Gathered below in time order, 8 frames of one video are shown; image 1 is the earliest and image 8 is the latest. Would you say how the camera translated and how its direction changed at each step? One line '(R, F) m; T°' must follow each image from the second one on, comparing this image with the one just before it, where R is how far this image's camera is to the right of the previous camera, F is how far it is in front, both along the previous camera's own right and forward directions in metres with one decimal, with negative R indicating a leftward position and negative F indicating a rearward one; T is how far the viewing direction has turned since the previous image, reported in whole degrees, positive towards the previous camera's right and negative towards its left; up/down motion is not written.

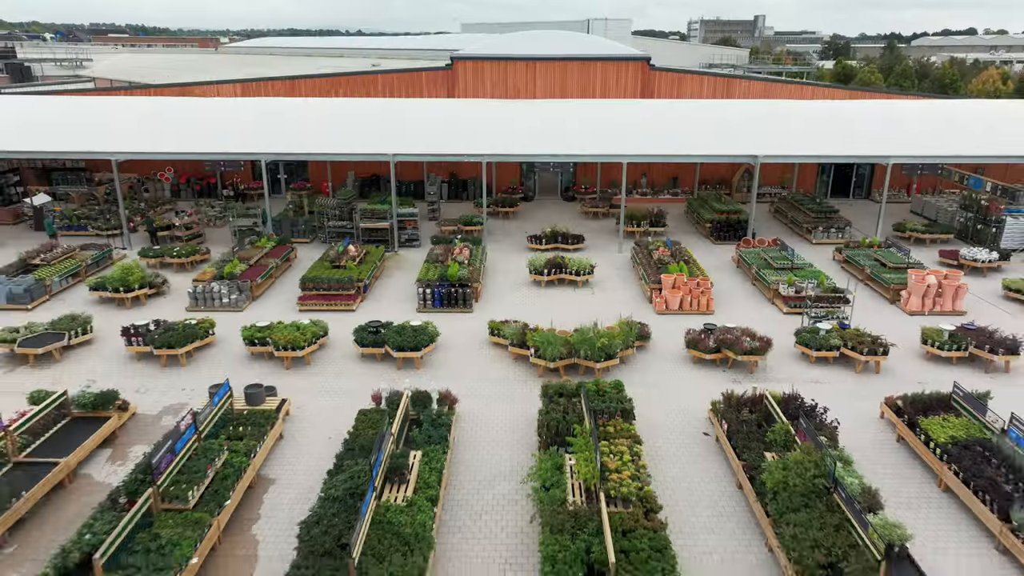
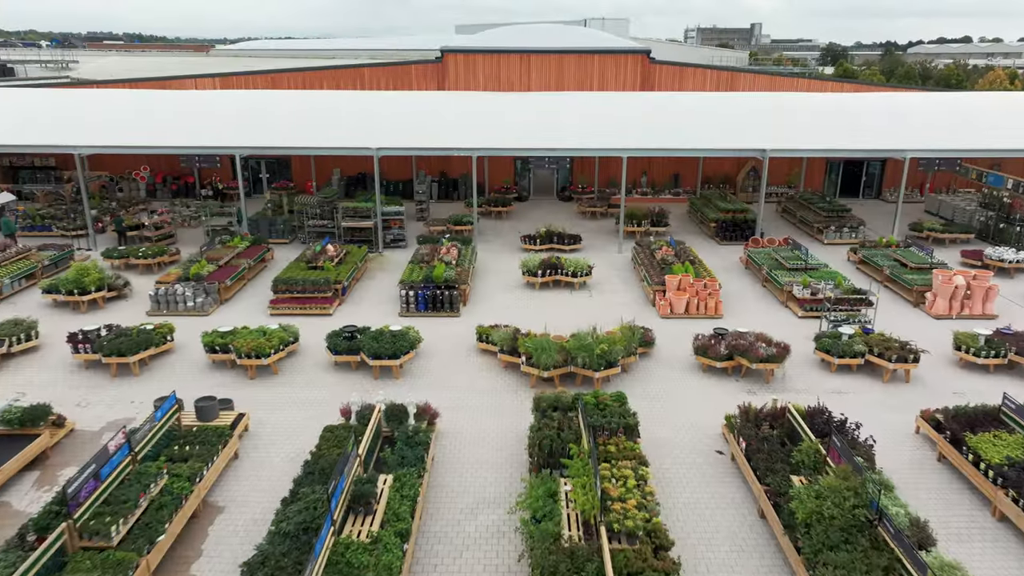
(+0.1, +1.4) m; 0°
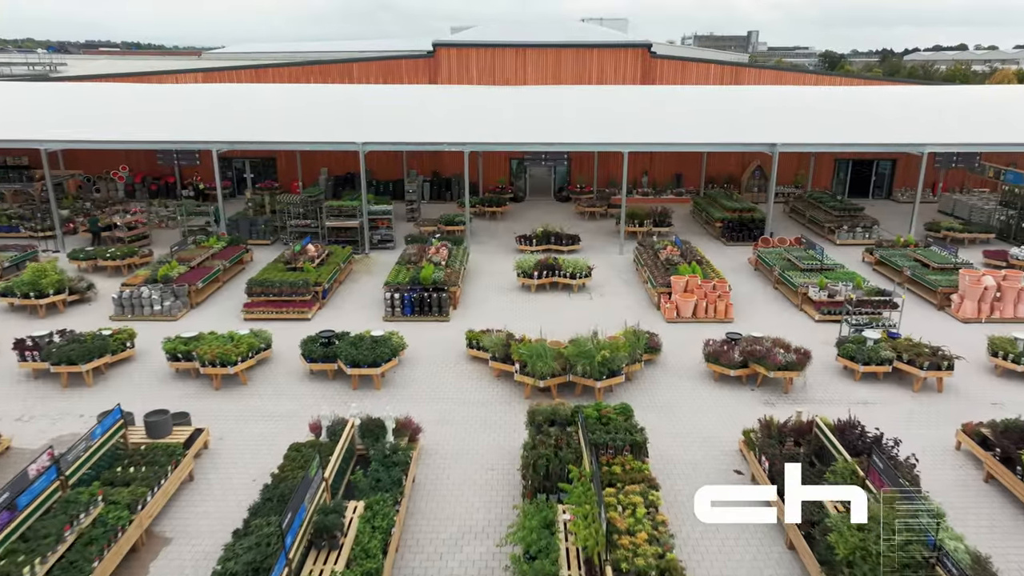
(+0.1, +1.1) m; 0°
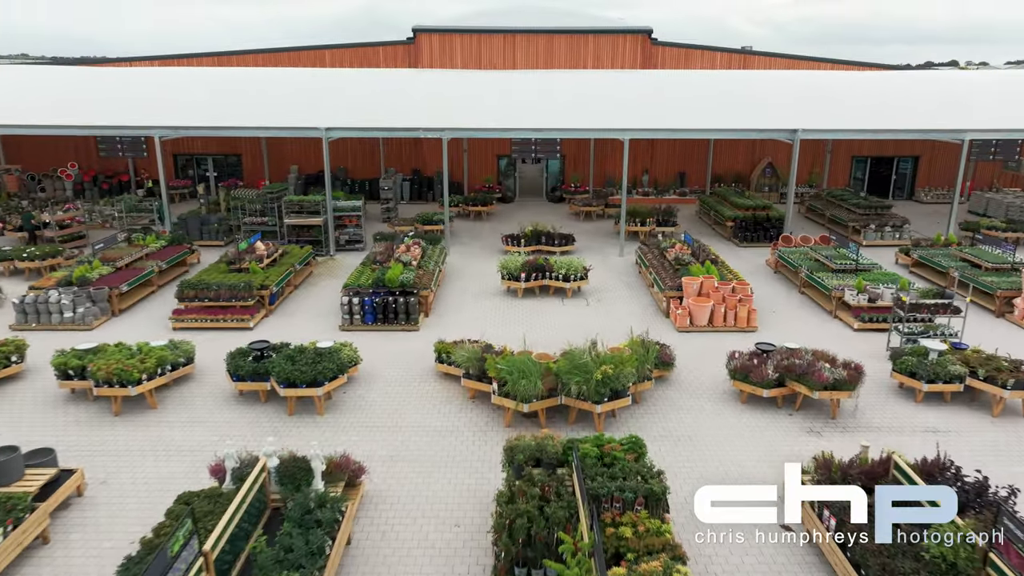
(+0.2, +2.3) m; 0°
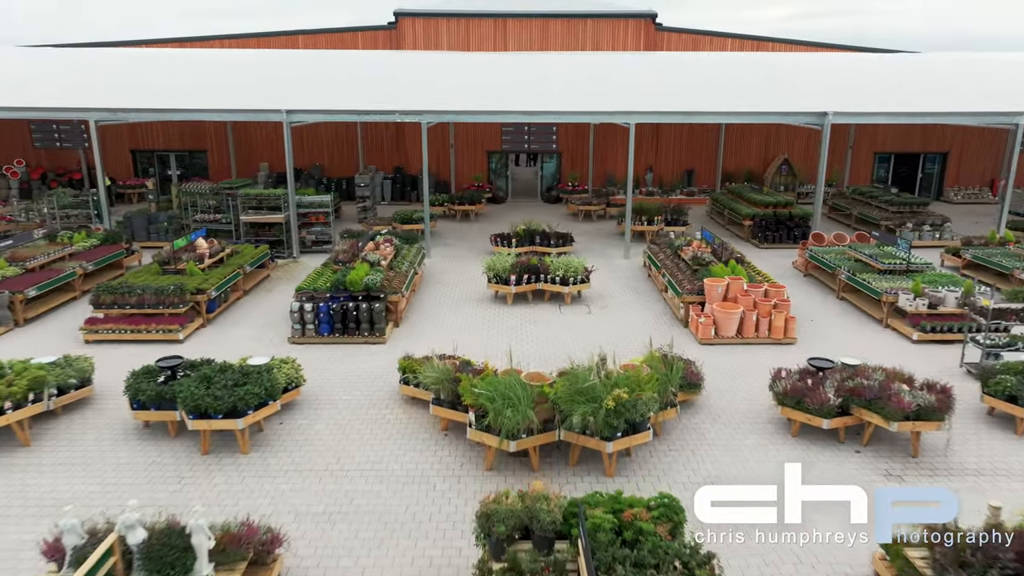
(+0.1, +2.1) m; 0°
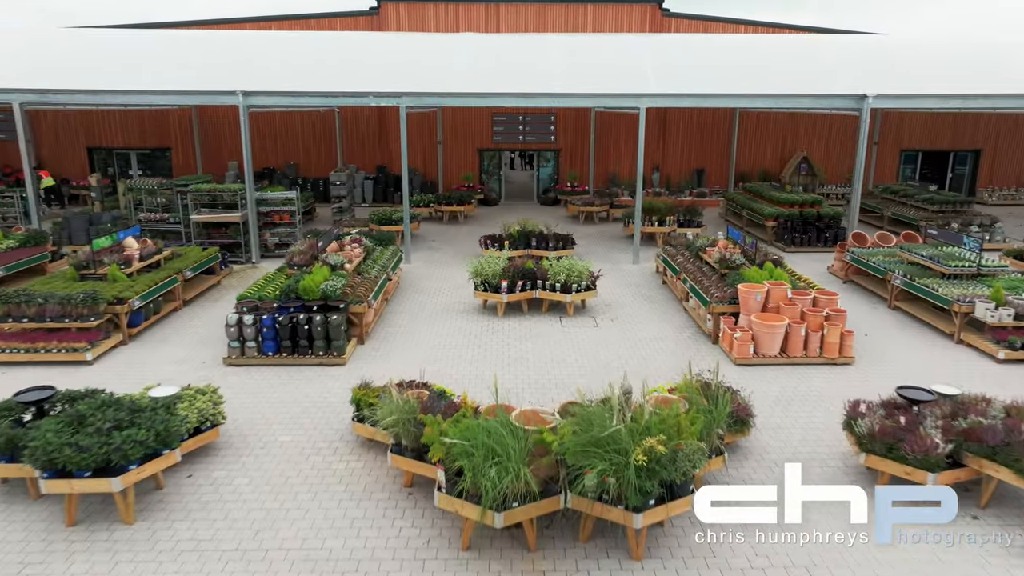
(+0.1, +1.9) m; 0°
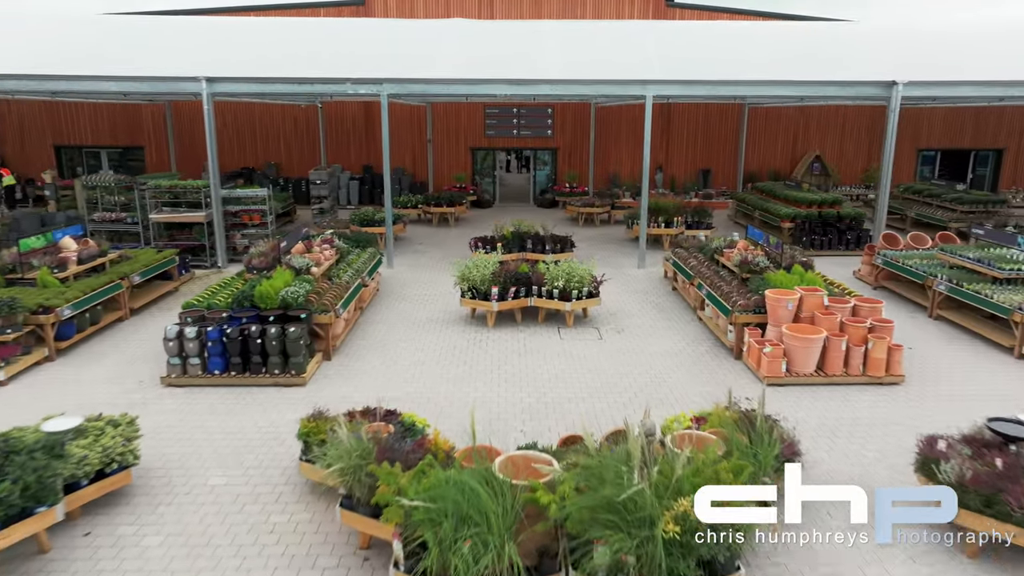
(+0.1, +1.2) m; 0°
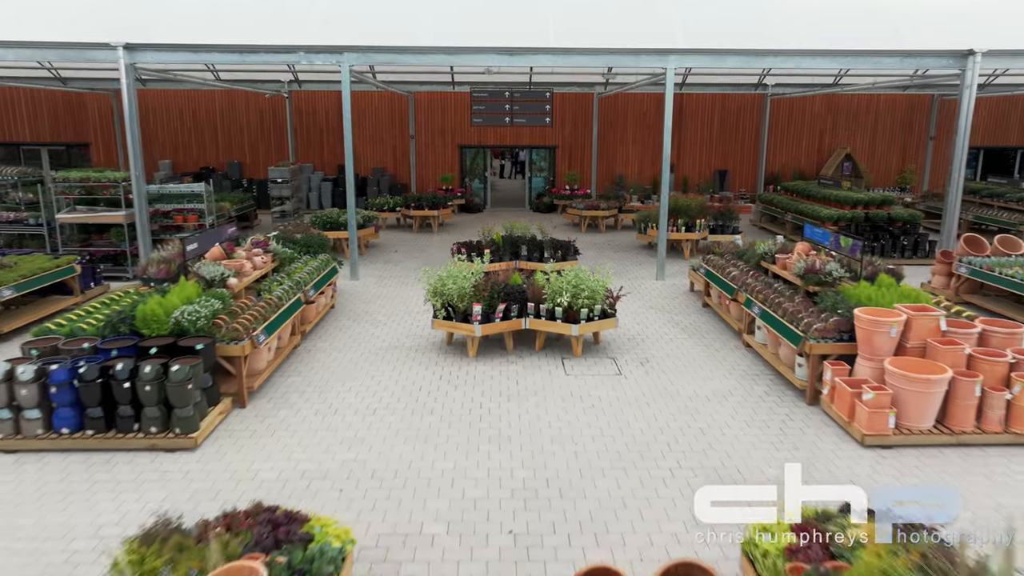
(+0.1, +2.1) m; 0°
